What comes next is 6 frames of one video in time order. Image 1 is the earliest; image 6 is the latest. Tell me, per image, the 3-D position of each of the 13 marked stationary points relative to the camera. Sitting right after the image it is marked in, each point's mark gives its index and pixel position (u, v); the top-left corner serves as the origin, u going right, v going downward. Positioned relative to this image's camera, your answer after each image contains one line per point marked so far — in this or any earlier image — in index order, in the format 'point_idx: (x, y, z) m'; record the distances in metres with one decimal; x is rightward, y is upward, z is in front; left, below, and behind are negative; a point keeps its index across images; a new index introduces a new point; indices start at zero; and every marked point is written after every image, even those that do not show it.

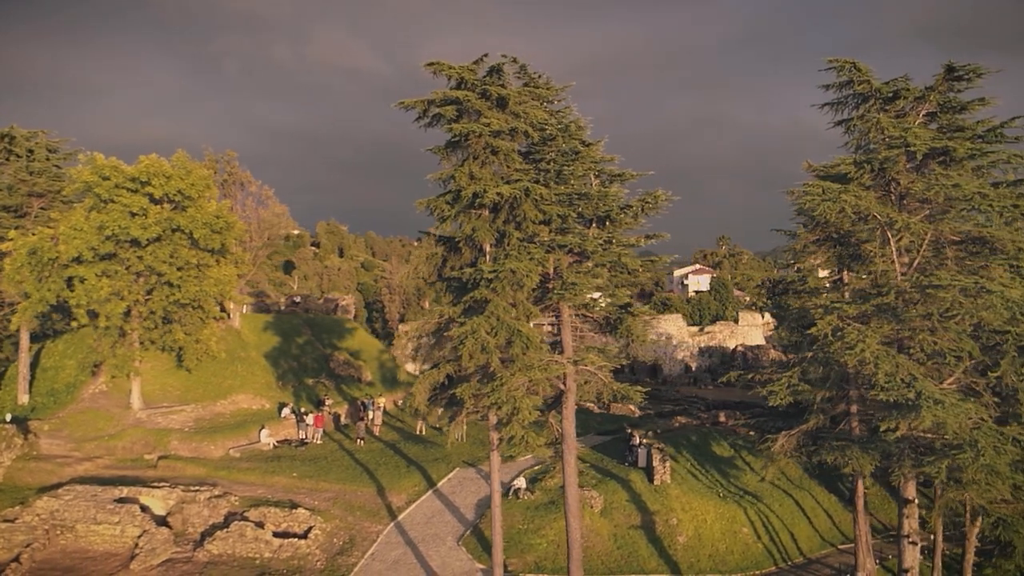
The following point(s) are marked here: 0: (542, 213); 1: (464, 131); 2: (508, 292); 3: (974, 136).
0: (+0.8, +2.0, +18.1) m
1: (-1.2, +3.9, +17.2) m
2: (-0.1, -0.1, +16.9) m
3: (+11.5, +3.8, +17.2) m
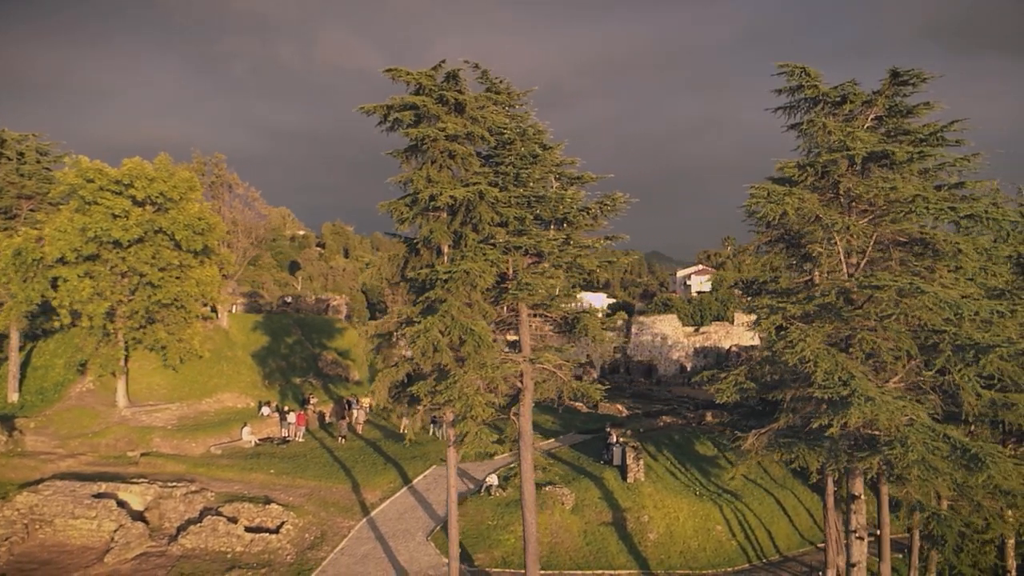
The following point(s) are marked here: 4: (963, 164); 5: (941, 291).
0: (-0.4, +2.0, +18.6) m
1: (-2.4, +3.9, +17.6) m
2: (-1.3, -0.1, +17.3) m
3: (+10.4, +3.8, +17.6) m
4: (+11.5, +3.2, +17.6) m
5: (+9.5, -0.1, +15.3) m
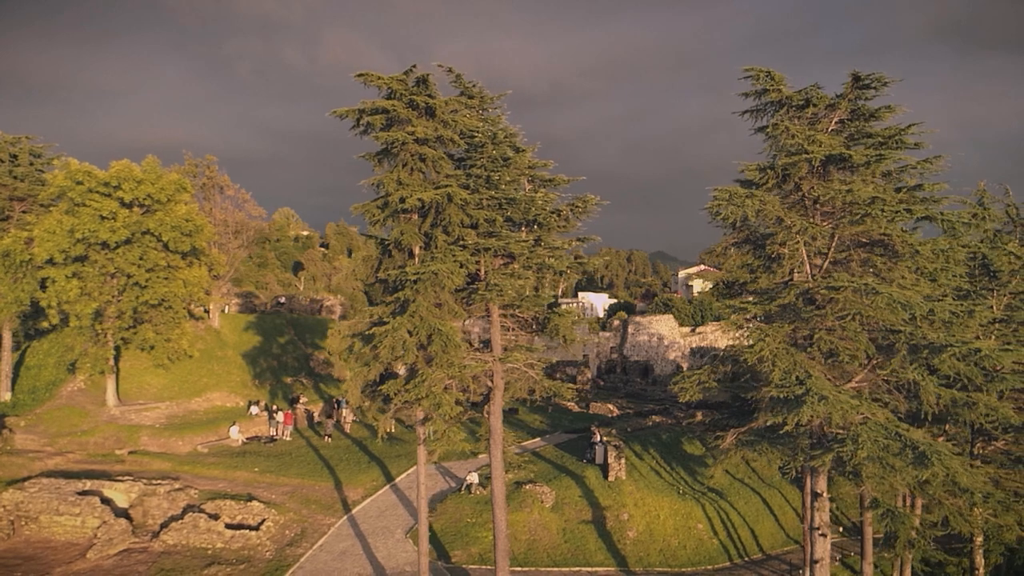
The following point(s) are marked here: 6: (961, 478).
0: (-1.2, +1.9, +18.9) m
1: (-3.2, +3.9, +18.0) m
2: (-2.1, -0.1, +17.7) m
3: (+9.6, +3.8, +17.8) m
4: (+10.7, +3.2, +17.9) m
5: (+8.6, -0.1, +15.5) m
6: (+9.7, -4.1, +14.9) m
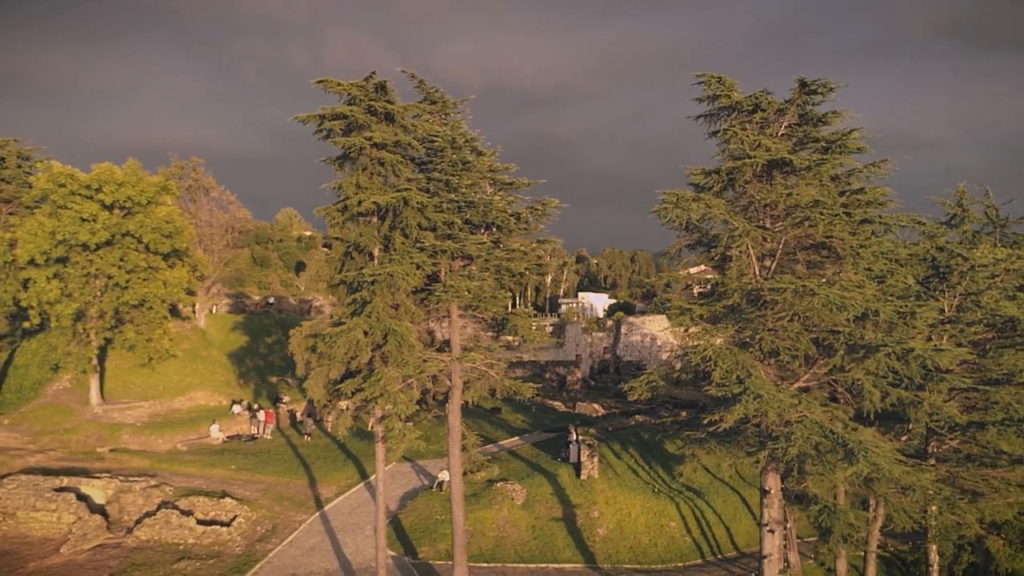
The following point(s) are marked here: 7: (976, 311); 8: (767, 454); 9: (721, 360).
0: (-2.4, +1.9, +19.4) m
1: (-4.4, +3.9, +18.5) m
2: (-3.3, -0.2, +18.1) m
3: (+8.4, +3.8, +18.3) m
4: (+9.5, +3.1, +18.3) m
5: (+7.4, -0.1, +15.9) m
6: (+8.5, -4.2, +15.3) m
7: (+13.5, -0.7, +20.0) m
8: (+5.9, -3.8, +15.8) m
9: (+5.0, -1.7, +16.4) m
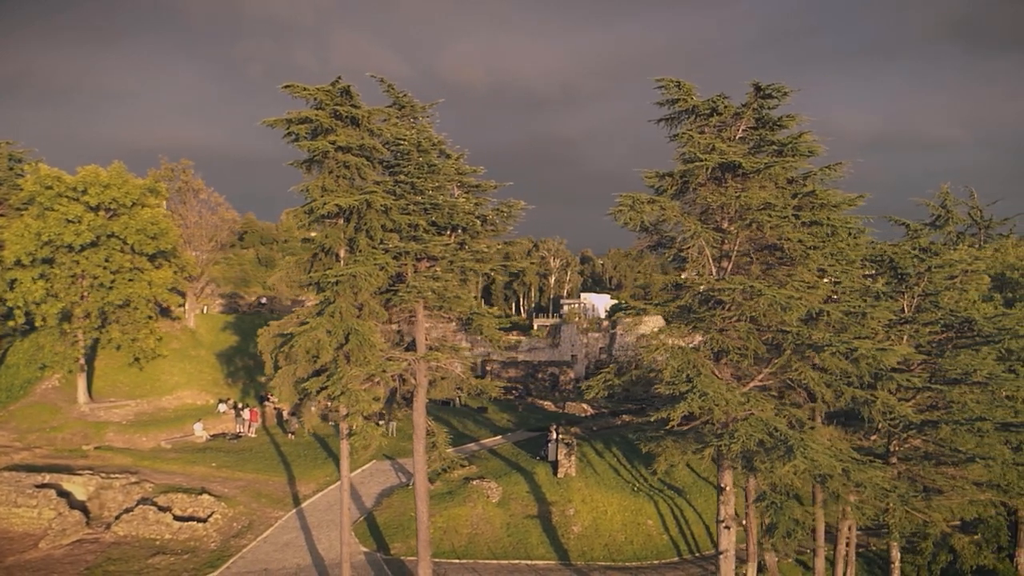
0: (-3.4, +1.9, +19.8) m
1: (-5.4, +3.8, +18.9) m
2: (-4.4, -0.2, +18.5) m
3: (+7.3, +3.7, +18.6) m
4: (+8.5, +3.1, +18.6) m
5: (+6.3, -0.1, +16.3) m
6: (+7.4, -4.2, +15.6) m
7: (+12.4, -0.7, +20.2) m
8: (+4.8, -3.8, +16.1) m
9: (+3.9, -1.7, +16.7) m
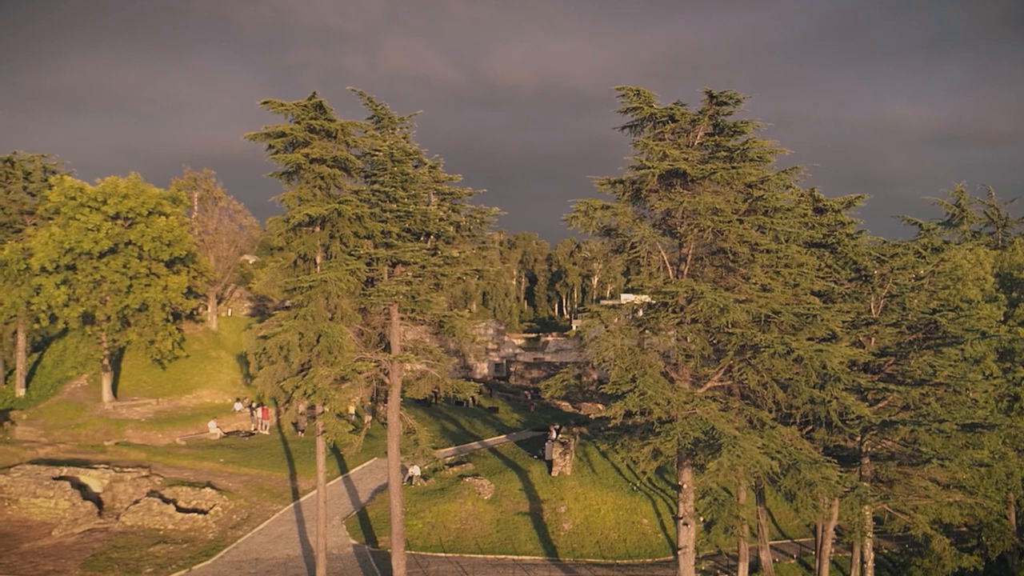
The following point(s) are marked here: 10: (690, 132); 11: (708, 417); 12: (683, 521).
0: (-4.4, +1.8, +20.7) m
1: (-6.5, +3.7, +20.0) m
2: (-5.4, -0.3, +19.6) m
3: (+6.2, +3.7, +18.9) m
4: (+7.4, +3.1, +18.9) m
5: (+5.2, -0.2, +16.7) m
6: (+6.2, -4.2, +15.9) m
7: (+11.5, -0.7, +20.2) m
8: (+3.6, -3.9, +16.6) m
9: (+2.7, -1.8, +17.2) m
10: (+5.0, +4.4, +19.2) m
11: (+4.9, -3.1, +16.6) m
12: (+4.8, -6.5, +19.2) m
